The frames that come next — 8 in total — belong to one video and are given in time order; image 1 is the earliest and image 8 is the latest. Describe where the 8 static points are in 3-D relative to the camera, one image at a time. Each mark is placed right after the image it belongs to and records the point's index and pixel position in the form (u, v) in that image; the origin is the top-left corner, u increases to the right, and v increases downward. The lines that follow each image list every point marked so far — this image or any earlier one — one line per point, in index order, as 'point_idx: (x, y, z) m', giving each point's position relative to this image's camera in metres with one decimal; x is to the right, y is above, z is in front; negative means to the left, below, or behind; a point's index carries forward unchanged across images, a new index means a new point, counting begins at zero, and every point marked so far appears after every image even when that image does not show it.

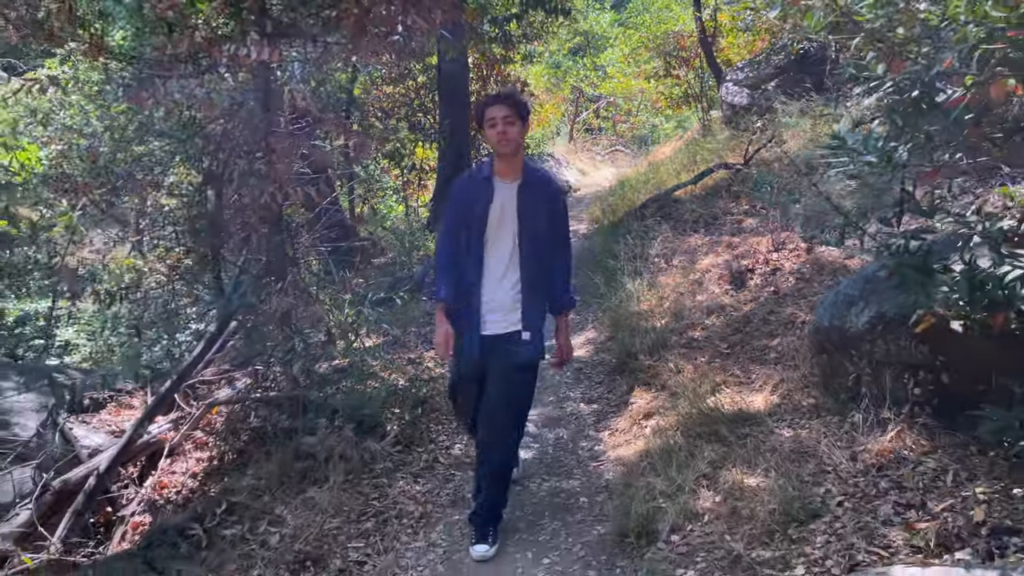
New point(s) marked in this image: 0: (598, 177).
0: (+1.4, +1.8, +13.5) m
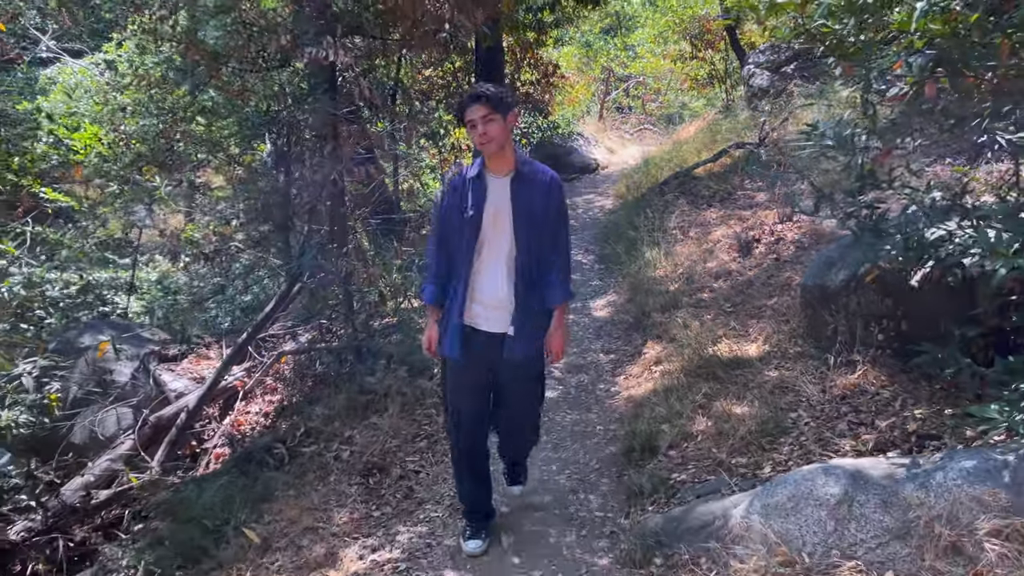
0: (+1.9, +2.2, +14.1) m
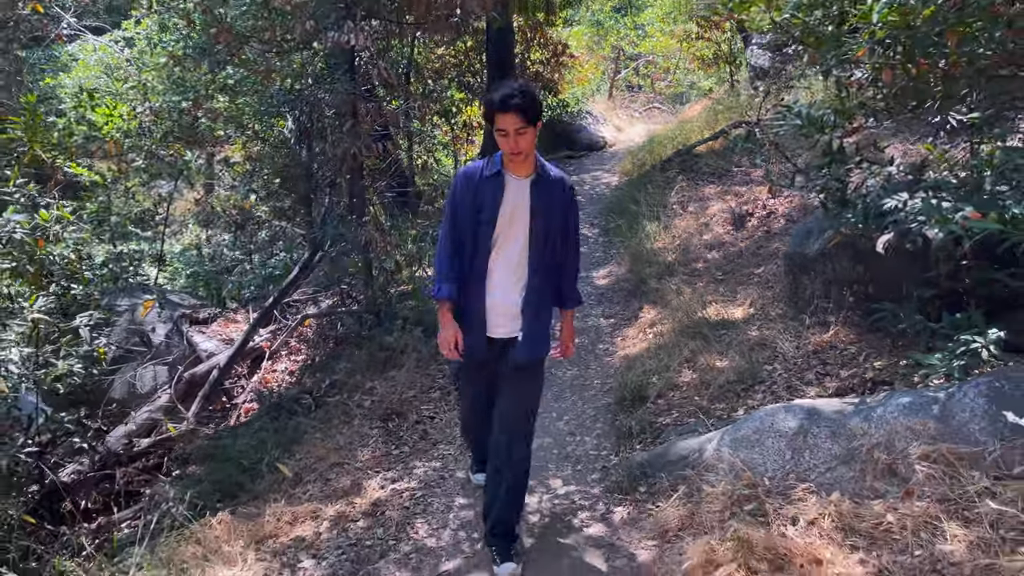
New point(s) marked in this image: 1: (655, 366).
0: (+2.1, +2.7, +14.5) m
1: (+0.8, -0.4, +4.7) m
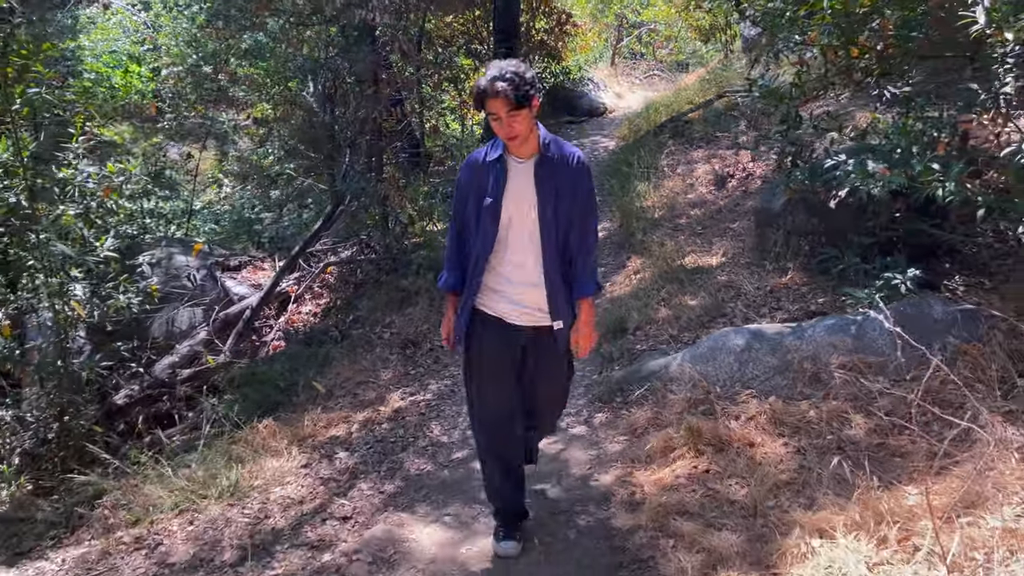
0: (+2.2, +3.4, +15.1) m
1: (+0.8, -0.1, +5.4) m
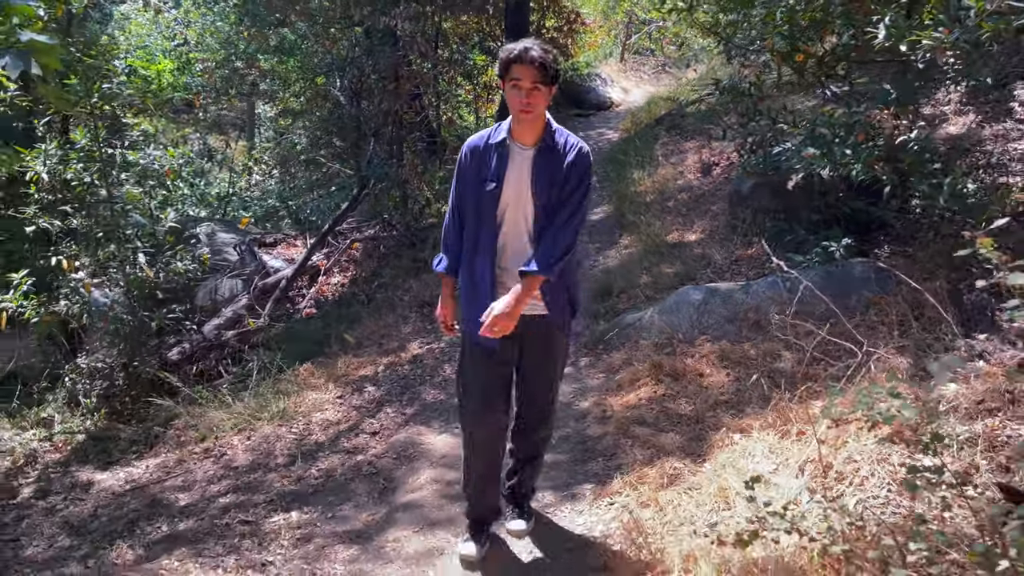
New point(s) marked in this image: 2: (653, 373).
0: (+2.4, +3.7, +15.9) m
1: (+0.8, +0.1, +6.3) m
2: (+0.8, -0.5, +4.6) m
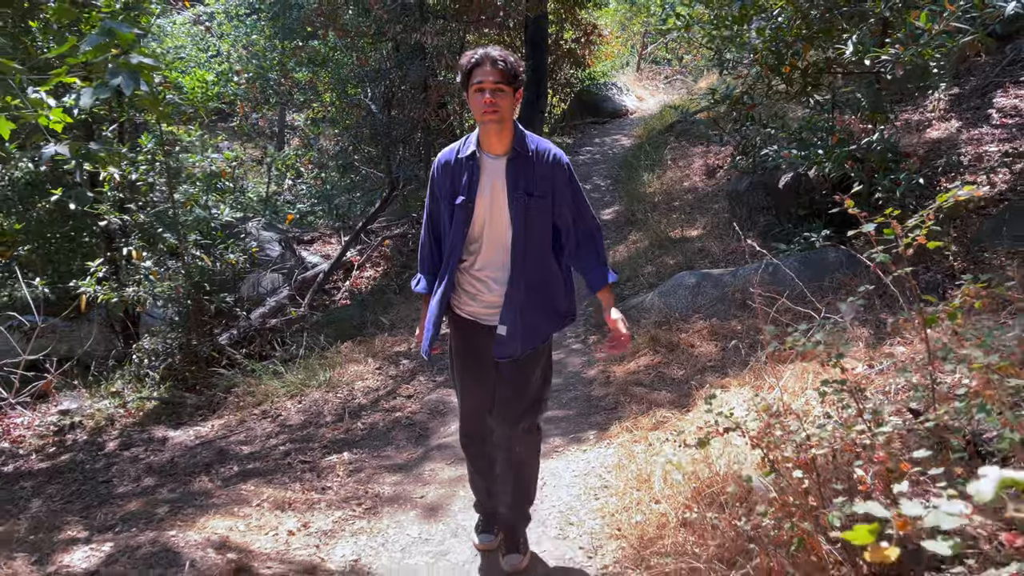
0: (+2.8, +3.6, +16.6) m
1: (+1.0, +0.2, +7.0) m
2: (+0.9, -0.4, +5.3) m
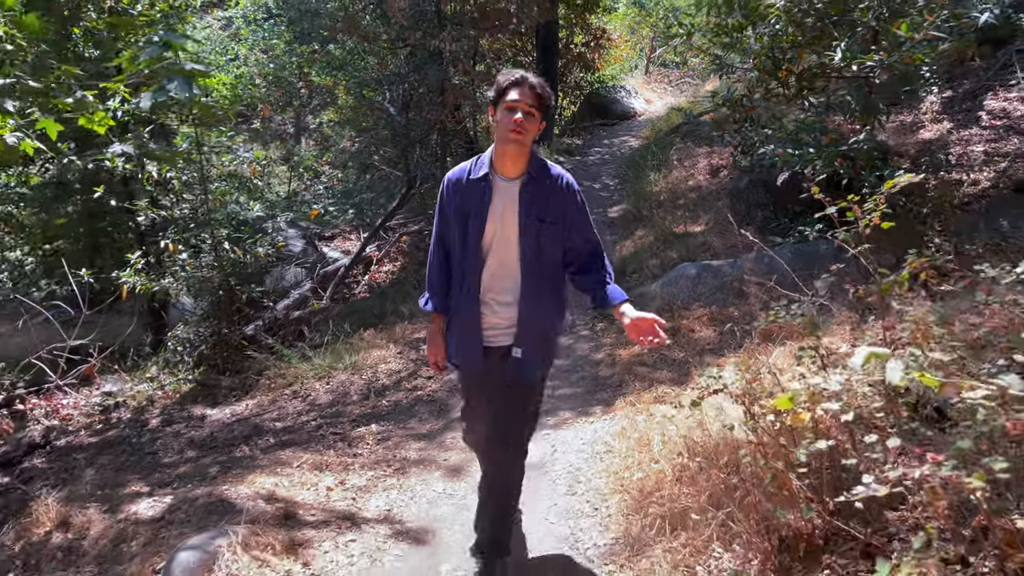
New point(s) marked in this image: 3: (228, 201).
0: (+3.0, +3.7, +17.0) m
1: (+1.1, +0.3, +7.4) m
2: (+1.0, -0.3, +5.7) m
3: (-2.6, +0.8, +7.7) m
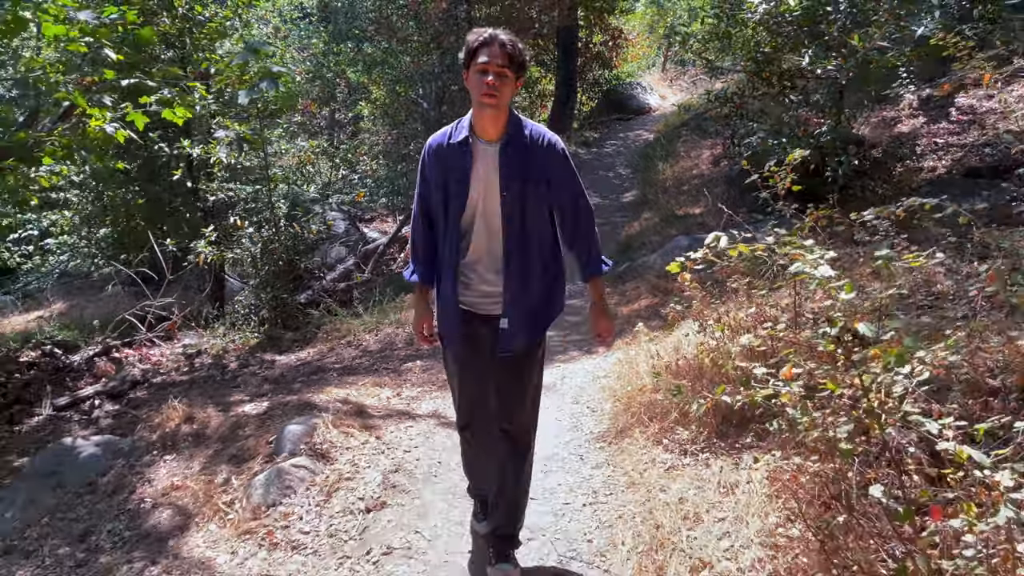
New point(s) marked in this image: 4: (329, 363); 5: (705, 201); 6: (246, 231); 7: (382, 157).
0: (+3.5, +4.0, +18.0) m
1: (+1.3, +0.5, +8.5) m
2: (+1.1, 0.0, +6.8) m
3: (-2.3, +1.1, +8.8) m
4: (-1.4, -0.6, +6.6) m
5: (+2.1, +0.9, +8.9) m
6: (-2.7, +0.6, +8.6) m
7: (-1.7, +1.7, +10.6) m
